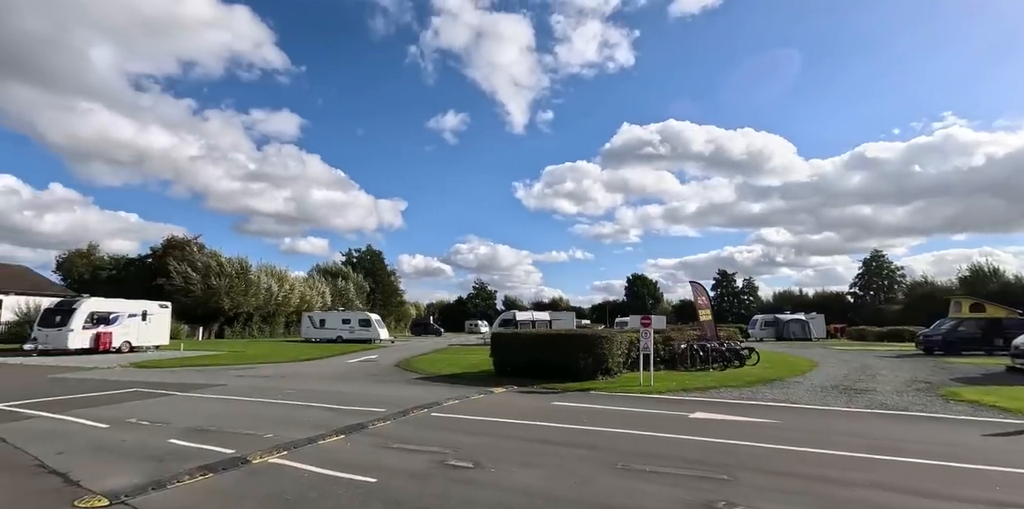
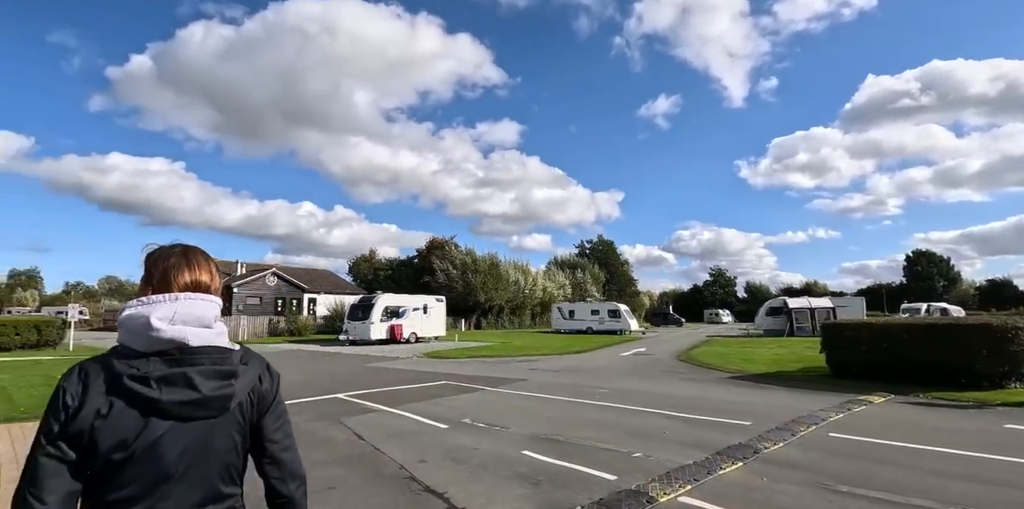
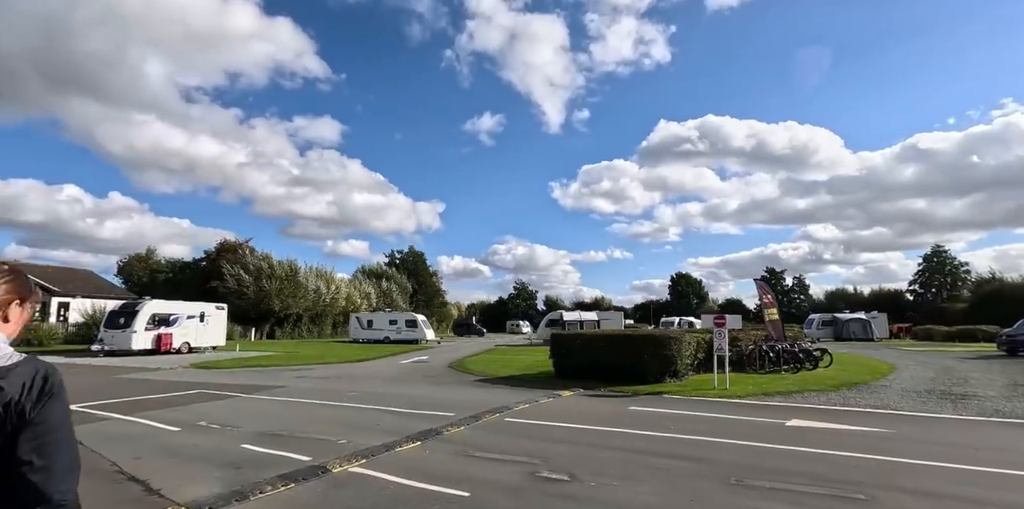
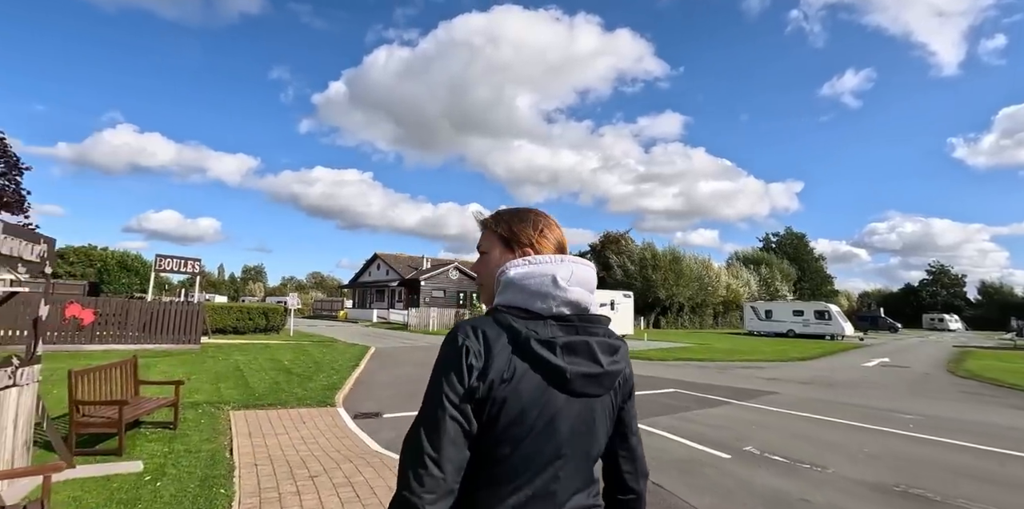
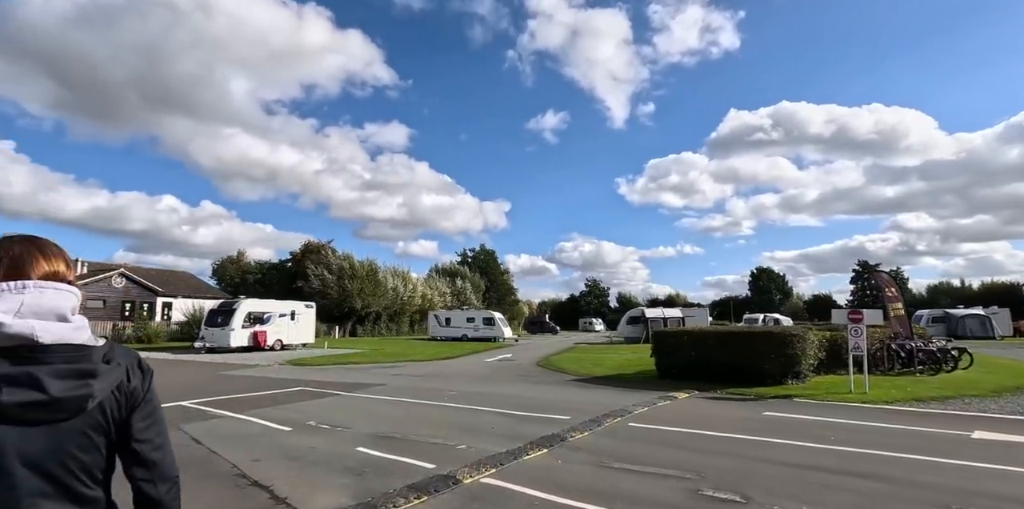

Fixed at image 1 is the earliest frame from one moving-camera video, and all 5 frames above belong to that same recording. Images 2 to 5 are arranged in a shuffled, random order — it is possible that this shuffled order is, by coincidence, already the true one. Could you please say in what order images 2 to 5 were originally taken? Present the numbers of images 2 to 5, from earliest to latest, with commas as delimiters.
3, 5, 2, 4
